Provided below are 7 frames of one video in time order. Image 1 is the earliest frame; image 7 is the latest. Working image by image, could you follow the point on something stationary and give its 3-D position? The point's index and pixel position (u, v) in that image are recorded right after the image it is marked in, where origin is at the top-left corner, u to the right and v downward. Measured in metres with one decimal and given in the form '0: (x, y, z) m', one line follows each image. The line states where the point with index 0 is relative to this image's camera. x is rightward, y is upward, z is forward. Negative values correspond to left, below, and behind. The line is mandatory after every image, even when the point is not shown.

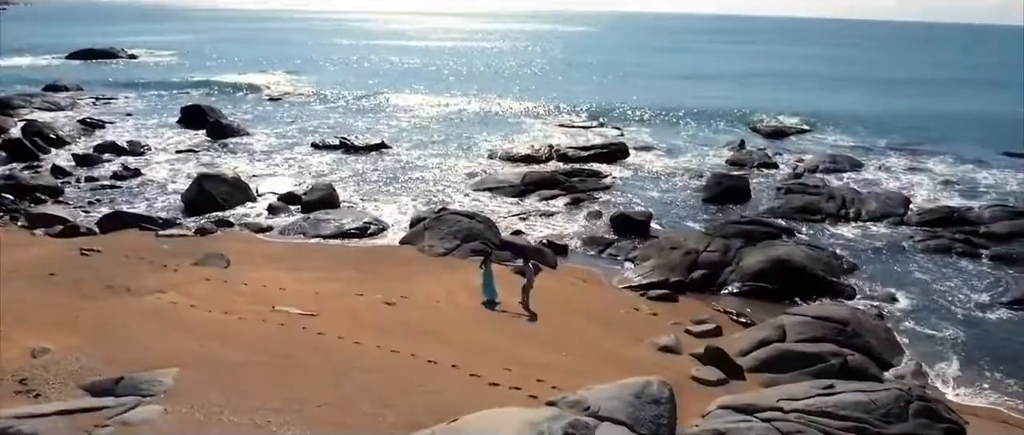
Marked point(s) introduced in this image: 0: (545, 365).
0: (+0.5, -2.1, +11.2) m
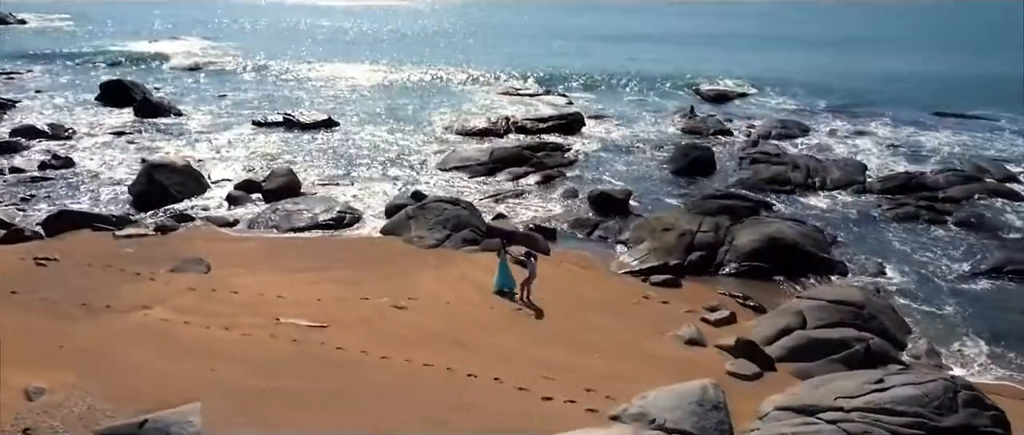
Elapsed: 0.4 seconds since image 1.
0: (+1.0, -2.1, +10.8) m
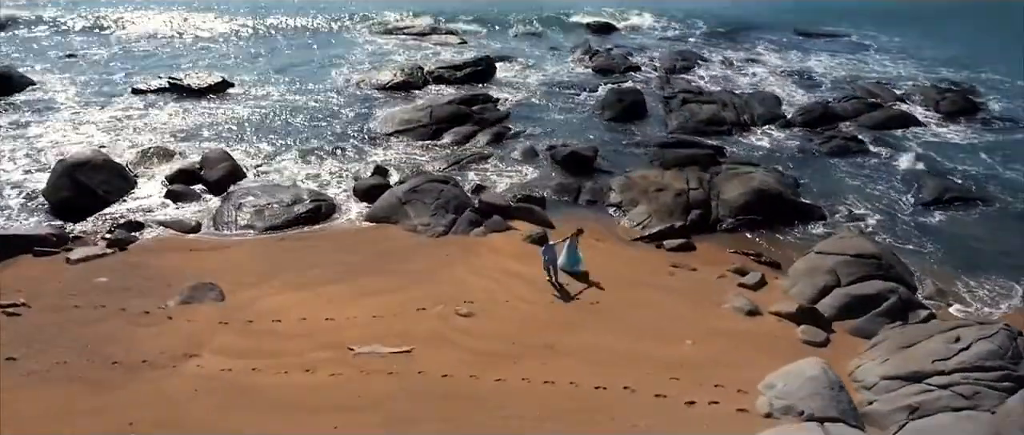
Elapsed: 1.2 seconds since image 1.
0: (+2.5, -2.0, +11.0) m
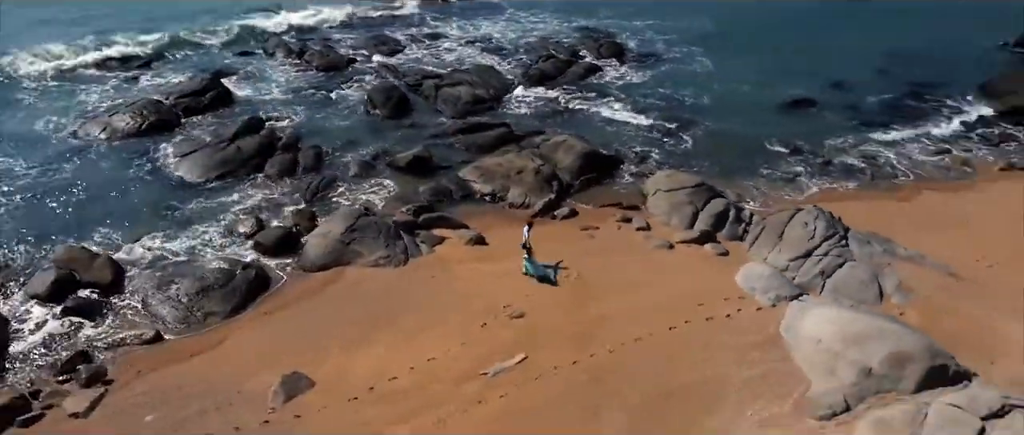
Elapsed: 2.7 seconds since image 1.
0: (+3.4, -1.5, +15.3) m
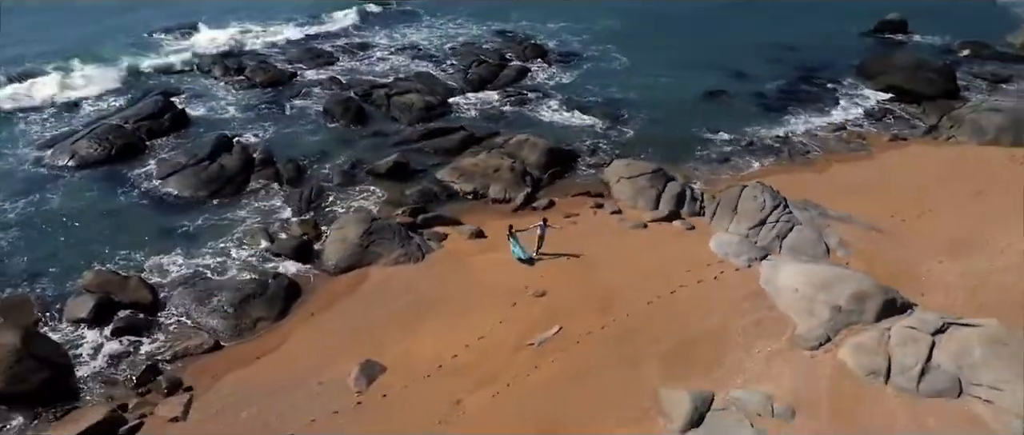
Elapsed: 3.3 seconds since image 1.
0: (+3.7, -1.0, +18.0) m
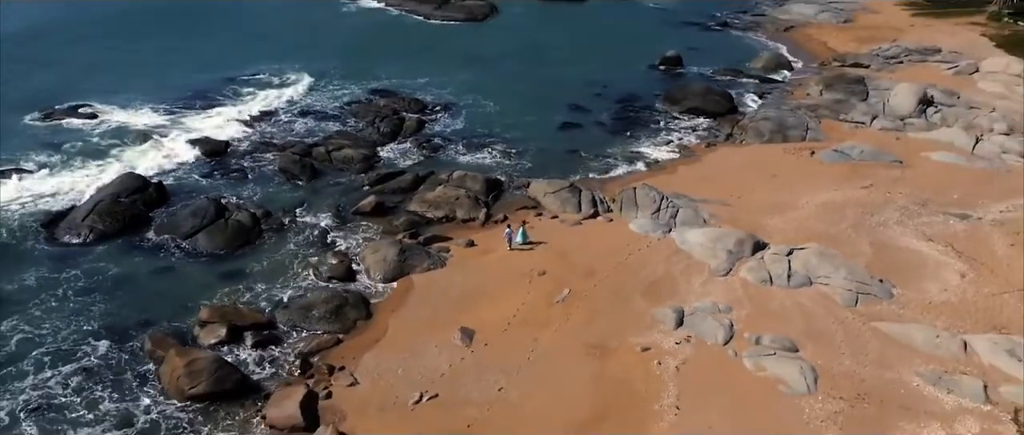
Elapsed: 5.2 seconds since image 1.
0: (+3.4, -0.8, +26.3) m
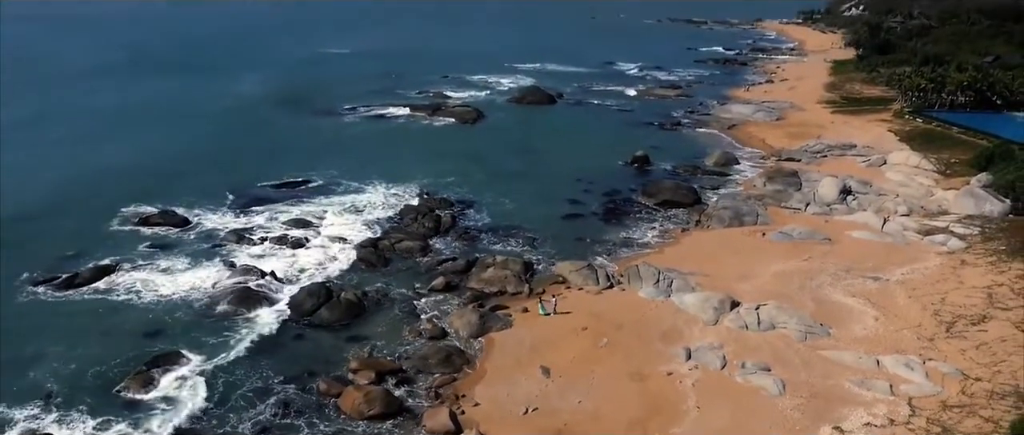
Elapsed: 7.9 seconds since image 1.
0: (+5.4, -4.0, +36.0) m
